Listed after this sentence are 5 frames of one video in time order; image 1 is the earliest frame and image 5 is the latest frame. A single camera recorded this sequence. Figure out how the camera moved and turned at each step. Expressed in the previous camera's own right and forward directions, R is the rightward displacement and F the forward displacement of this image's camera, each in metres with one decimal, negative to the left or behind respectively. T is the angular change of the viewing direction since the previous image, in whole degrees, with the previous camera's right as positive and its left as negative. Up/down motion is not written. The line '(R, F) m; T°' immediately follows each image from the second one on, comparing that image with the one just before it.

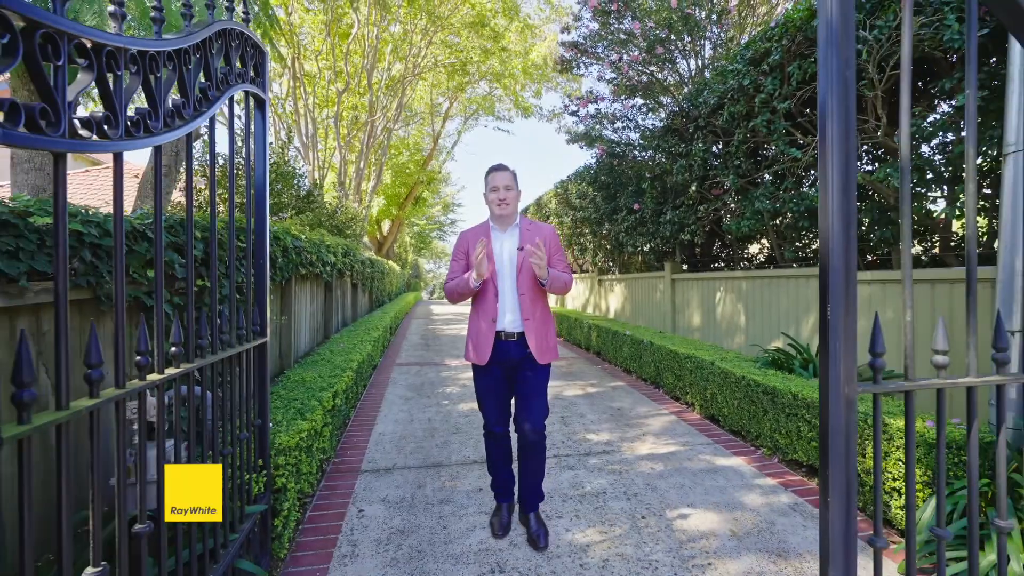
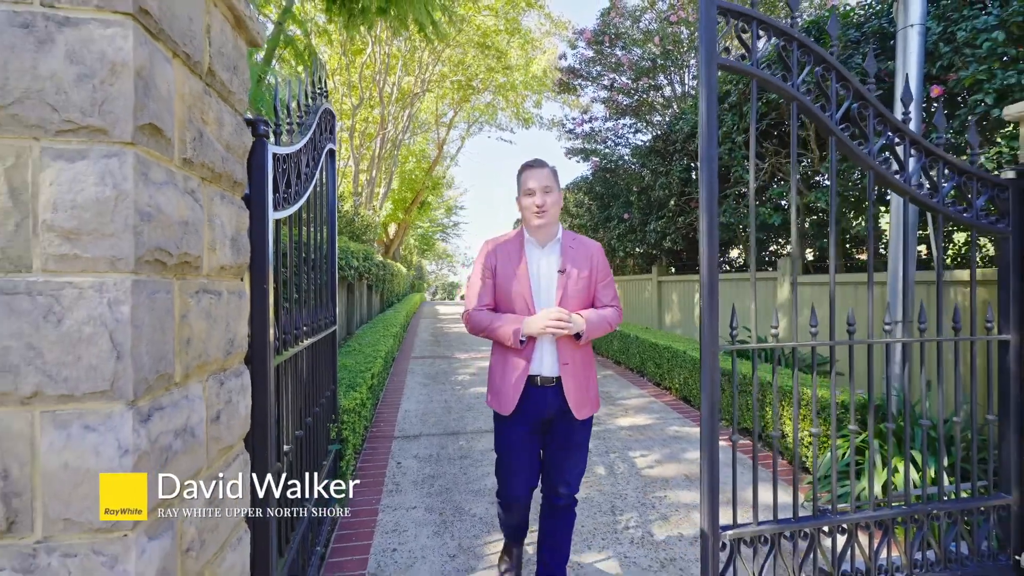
(0.0, -0.9) m; 0°
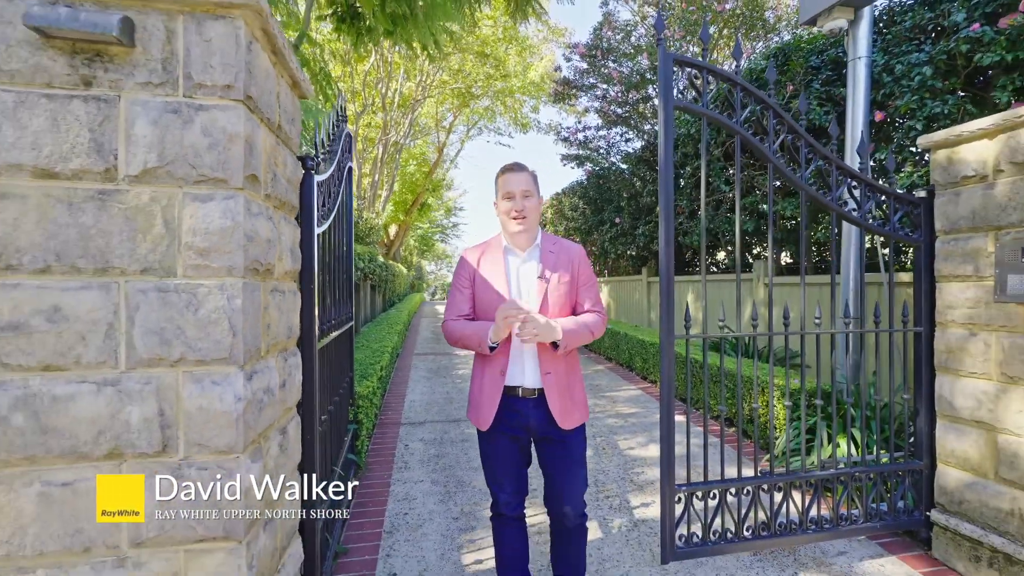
(0.0, -0.4) m; 0°
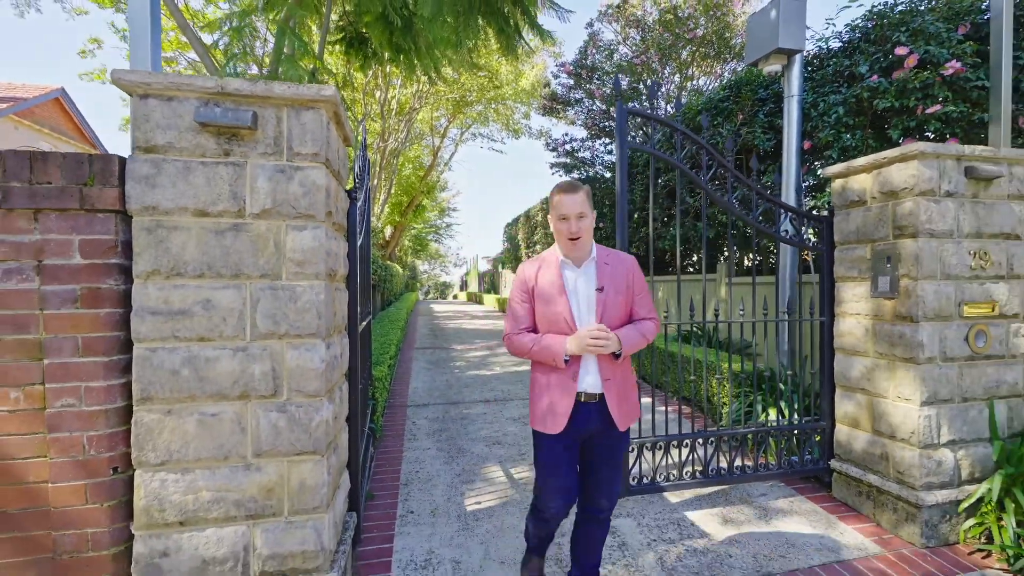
(0.0, -0.7) m; +1°
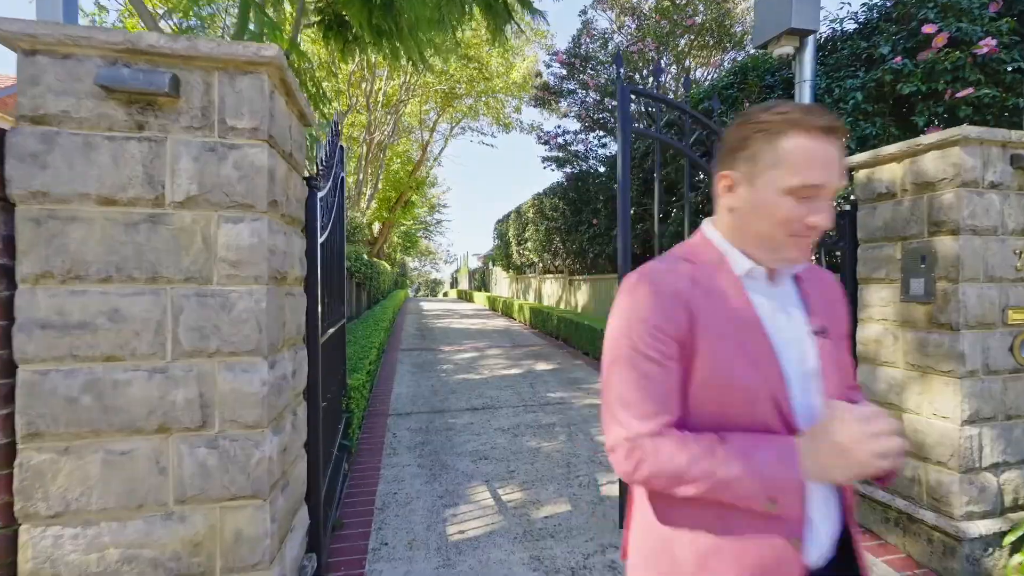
(0.0, +0.4) m; +1°
